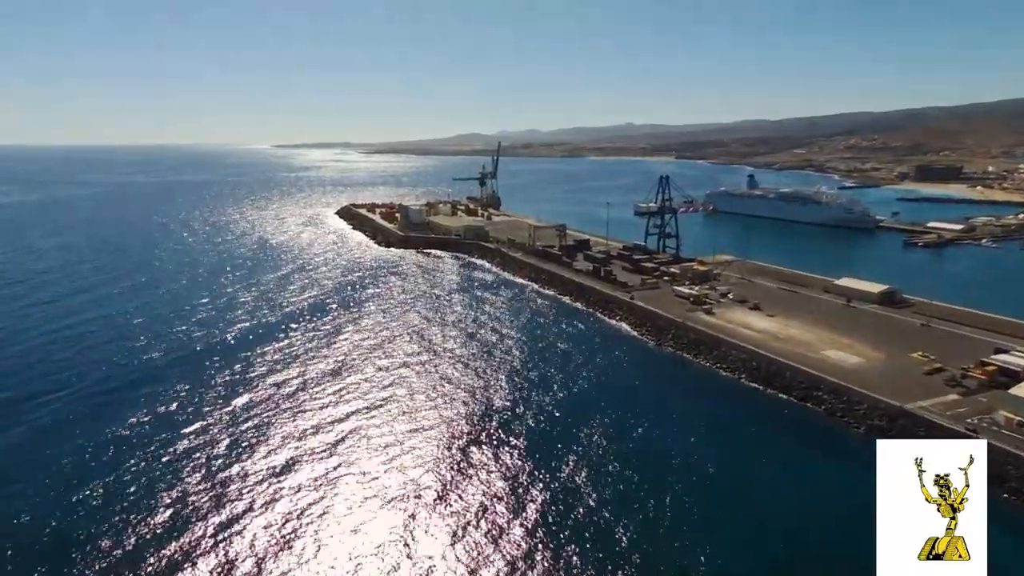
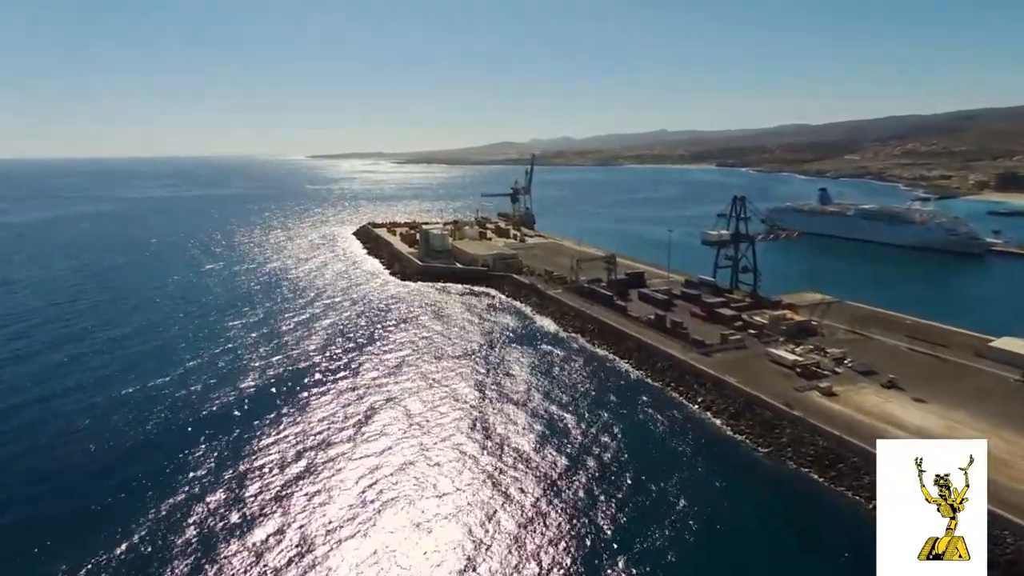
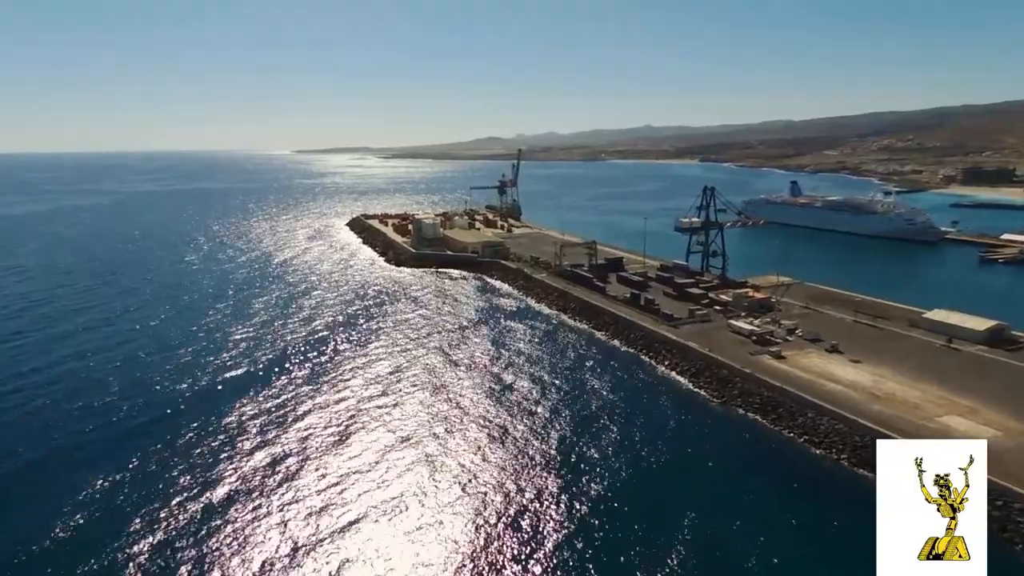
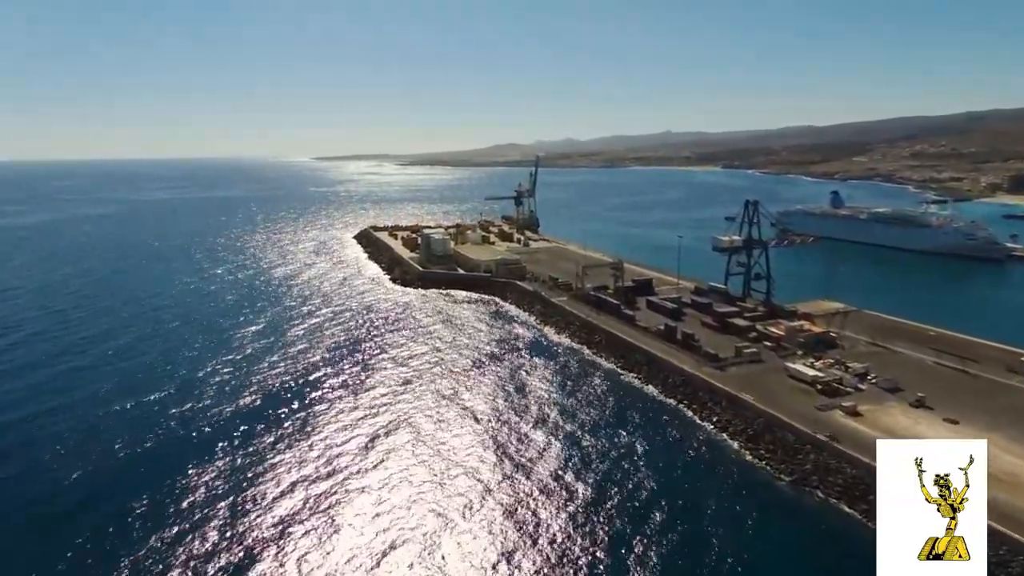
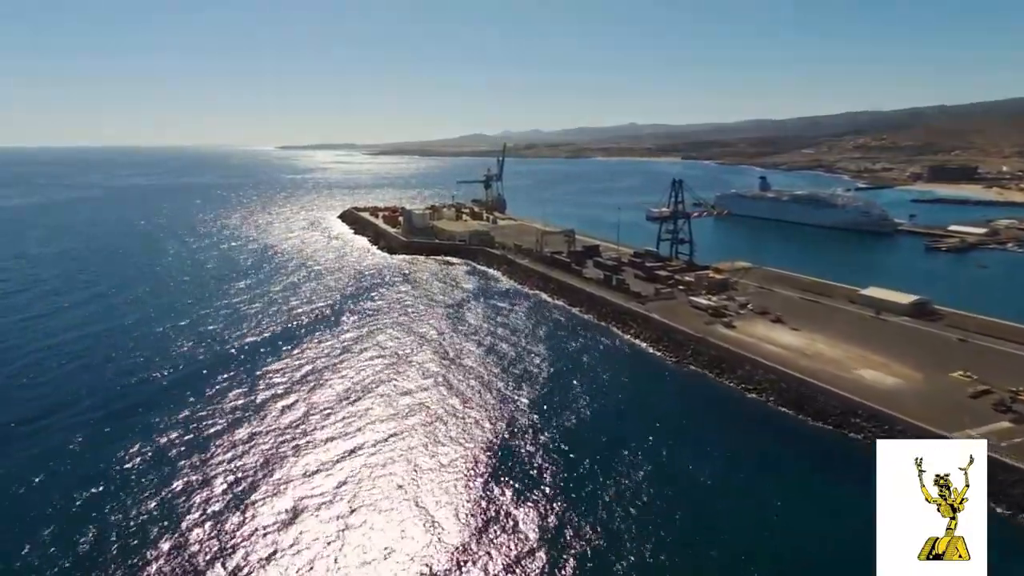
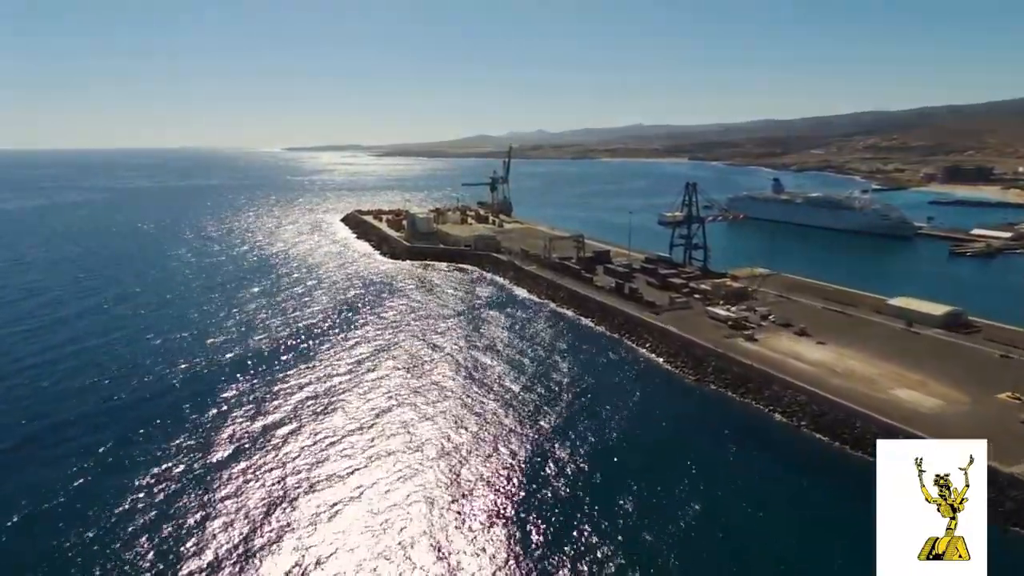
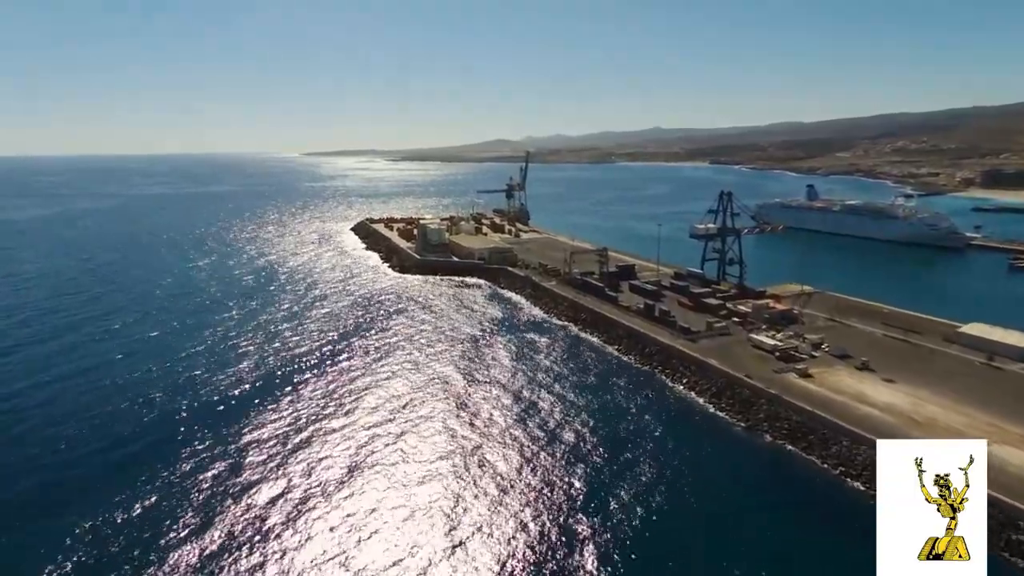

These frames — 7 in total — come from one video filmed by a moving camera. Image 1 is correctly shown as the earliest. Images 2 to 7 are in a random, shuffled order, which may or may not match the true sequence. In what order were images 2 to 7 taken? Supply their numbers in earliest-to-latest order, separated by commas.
5, 6, 3, 7, 2, 4
